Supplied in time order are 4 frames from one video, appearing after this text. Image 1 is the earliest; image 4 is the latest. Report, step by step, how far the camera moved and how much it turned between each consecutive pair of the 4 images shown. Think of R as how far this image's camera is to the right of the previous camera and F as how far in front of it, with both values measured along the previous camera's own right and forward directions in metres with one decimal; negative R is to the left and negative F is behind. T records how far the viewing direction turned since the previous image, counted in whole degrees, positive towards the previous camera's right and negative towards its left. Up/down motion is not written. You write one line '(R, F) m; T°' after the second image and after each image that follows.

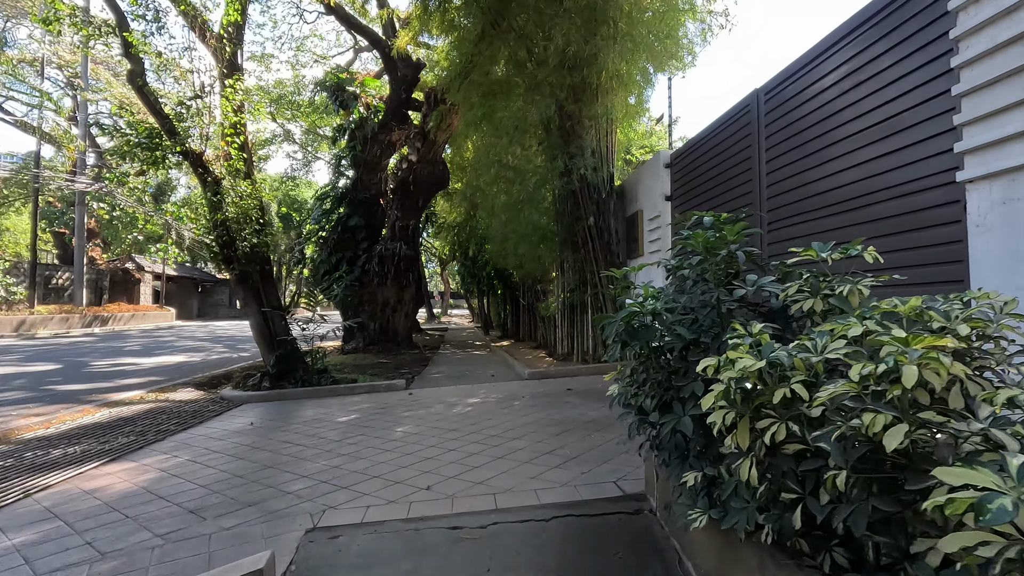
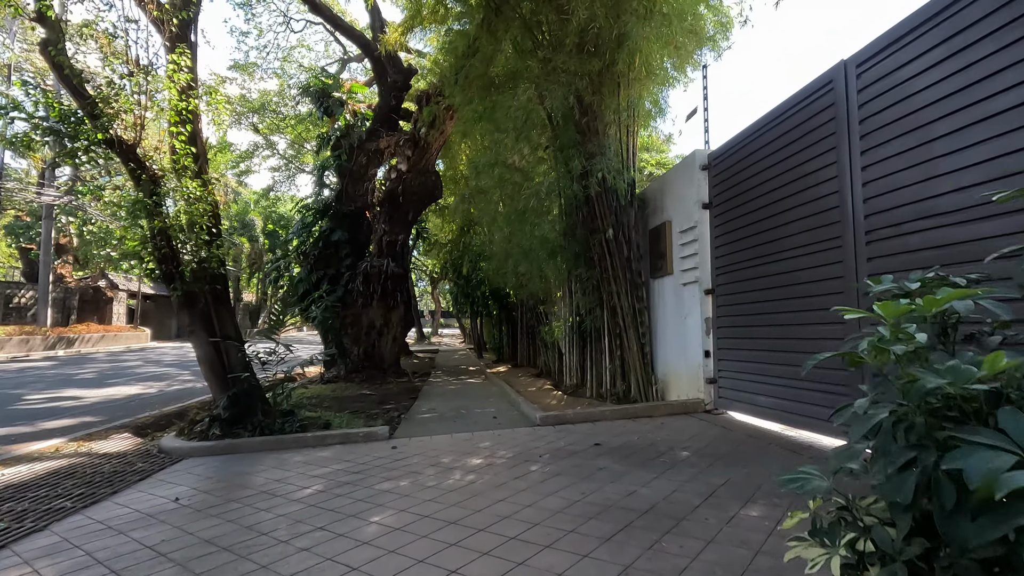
(-0.1, +0.9) m; +1°
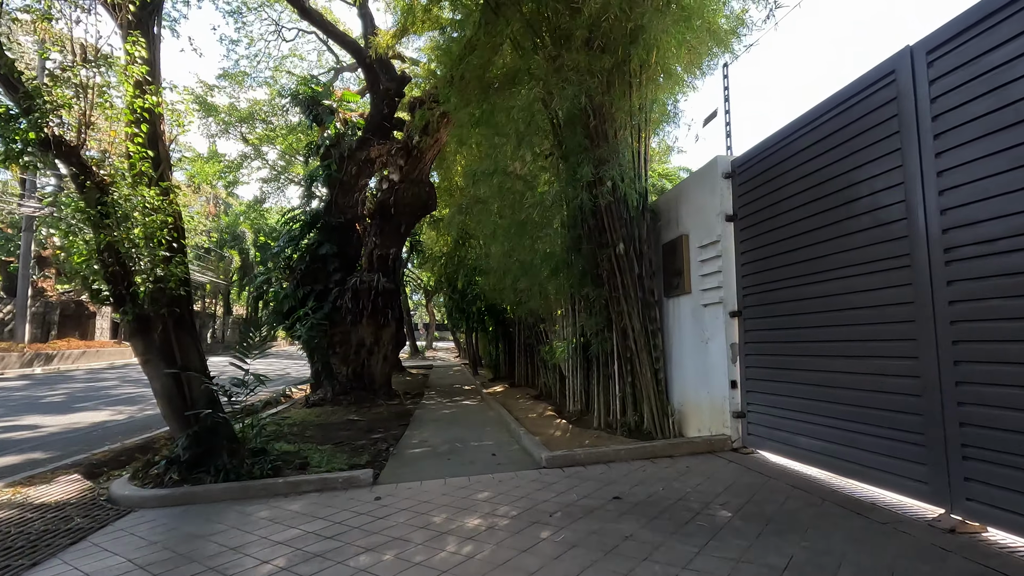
(-0.1, +0.5) m; +1°
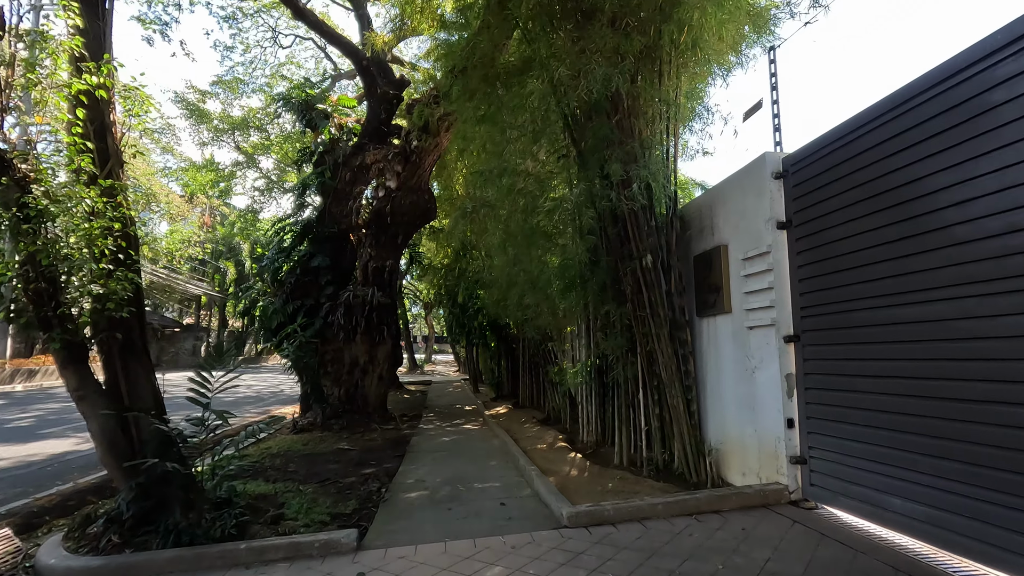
(-0.1, +0.6) m; 0°
